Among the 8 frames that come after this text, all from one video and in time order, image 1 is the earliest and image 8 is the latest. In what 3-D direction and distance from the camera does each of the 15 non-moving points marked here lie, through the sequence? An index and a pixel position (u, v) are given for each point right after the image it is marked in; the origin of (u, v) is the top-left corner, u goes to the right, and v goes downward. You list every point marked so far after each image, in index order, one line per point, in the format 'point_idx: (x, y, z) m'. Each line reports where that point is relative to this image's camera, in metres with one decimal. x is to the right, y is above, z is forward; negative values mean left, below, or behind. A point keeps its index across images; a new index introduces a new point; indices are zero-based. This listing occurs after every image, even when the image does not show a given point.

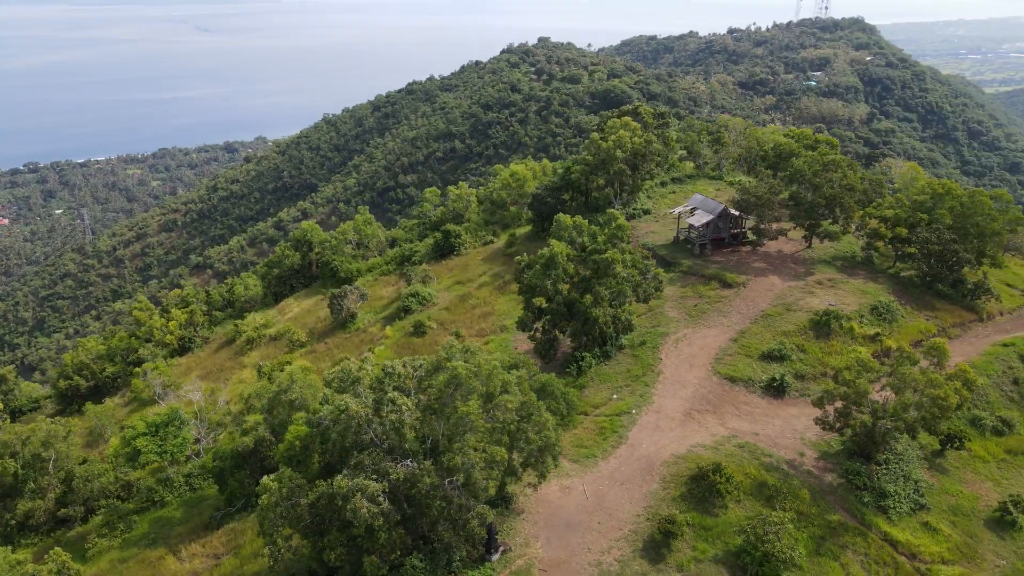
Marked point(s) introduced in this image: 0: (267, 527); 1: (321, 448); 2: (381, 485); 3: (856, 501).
0: (-4.5, -4.4, +13.3) m
1: (-3.7, -3.2, +14.5) m
2: (-2.2, -3.5, +12.8) m
3: (+8.4, -5.2, +17.9) m
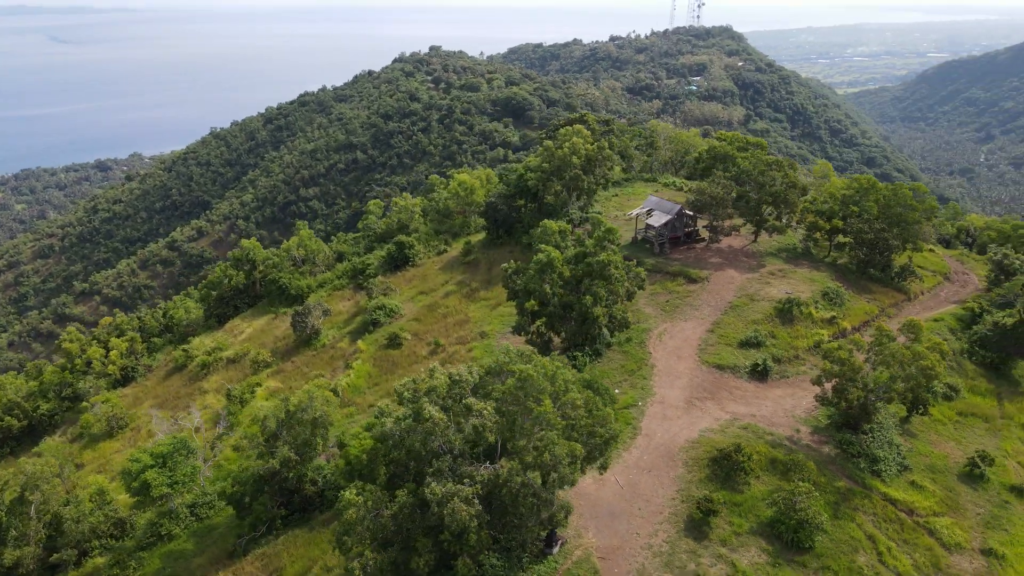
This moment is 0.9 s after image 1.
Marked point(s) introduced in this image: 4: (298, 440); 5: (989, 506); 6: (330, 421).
0: (-2.9, -4.6, +13.3) m
1: (-2.4, -3.4, +14.7) m
2: (-0.7, -3.6, +13.3) m
3: (+9.2, -4.8, +19.8) m
4: (-5.6, -4.0, +19.3) m
5: (+13.0, -5.9, +19.8) m
6: (-4.9, -3.6, +19.7) m
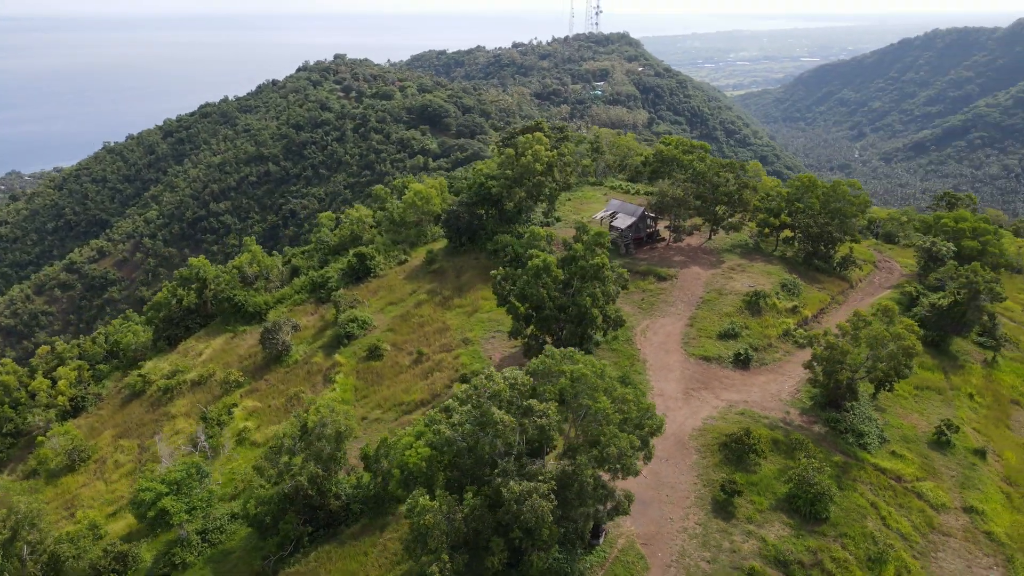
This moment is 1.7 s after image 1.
0: (-1.5, -4.8, +13.6) m
1: (-1.3, -3.6, +15.0) m
2: (+0.7, -3.7, +13.8) m
3: (+9.7, -4.5, +21.5) m
4: (-5.0, -4.4, +19.2) m
5: (+13.5, -5.4, +22.0) m
6: (-4.3, -3.9, +19.7) m
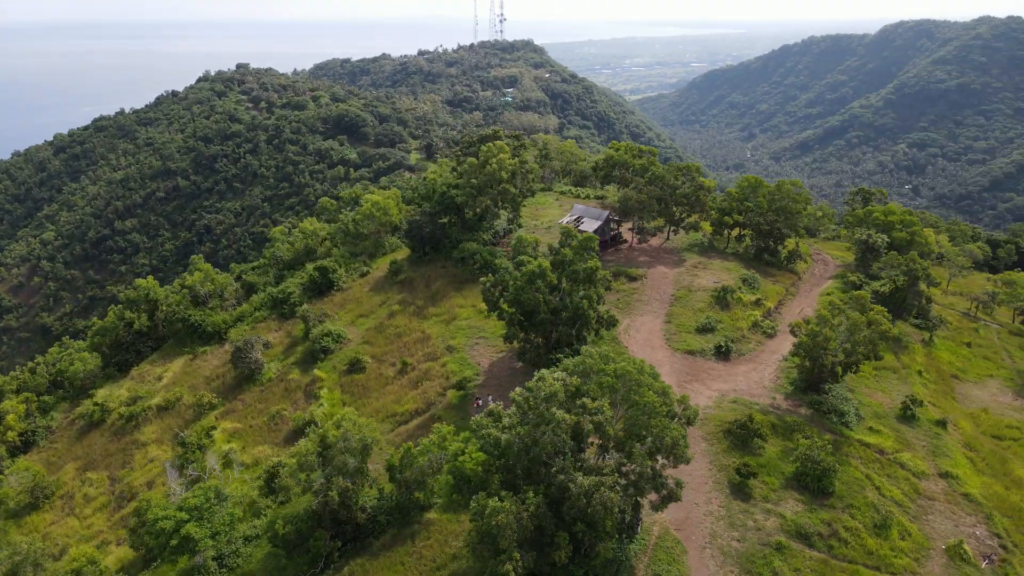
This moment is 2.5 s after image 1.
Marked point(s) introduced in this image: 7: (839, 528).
0: (-0.2, -5.0, +14.0) m
1: (-0.1, -3.8, +15.5) m
2: (+1.9, -3.7, +14.5) m
3: (+10.0, -4.2, +23.2) m
4: (-4.3, -4.7, +19.2) m
5: (+13.8, -5.0, +24.1) m
6: (-3.7, -4.3, +19.7) m
7: (+8.3, -6.0, +18.4) m
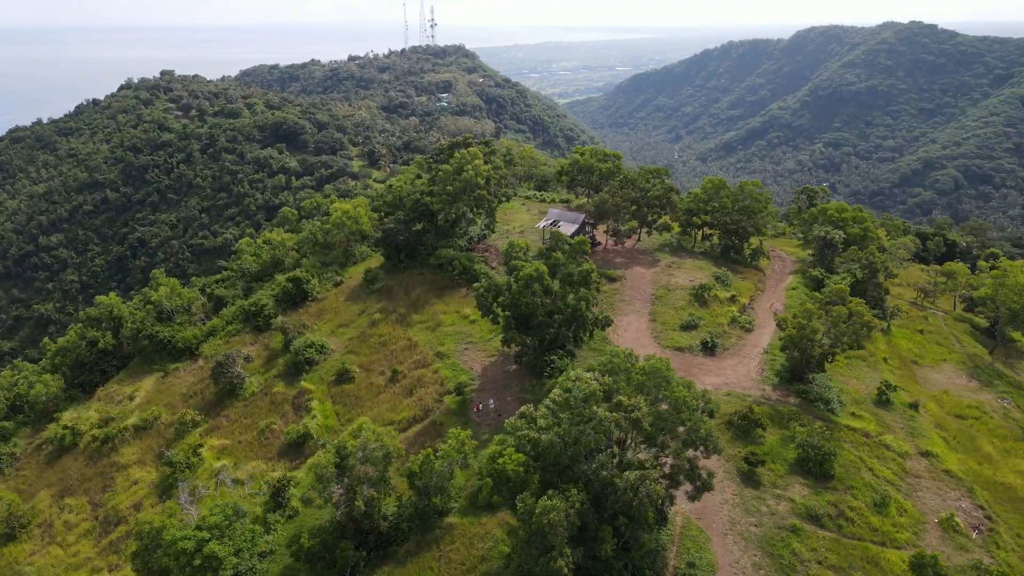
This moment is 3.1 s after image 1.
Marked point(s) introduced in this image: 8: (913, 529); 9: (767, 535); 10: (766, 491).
0: (+0.8, -5.0, +14.4) m
1: (+0.7, -3.9, +15.9) m
2: (+2.8, -3.8, +15.1) m
3: (+10.2, -4.1, +24.5) m
4: (-3.7, -5.0, +19.2) m
5: (+13.8, -4.7, +25.7) m
6: (-3.2, -4.5, +19.8) m
7: (+8.9, -5.9, +19.5) m
8: (+10.8, -6.4, +19.6) m
9: (+6.4, -6.2, +18.2) m
10: (+6.9, -5.5, +19.8) m
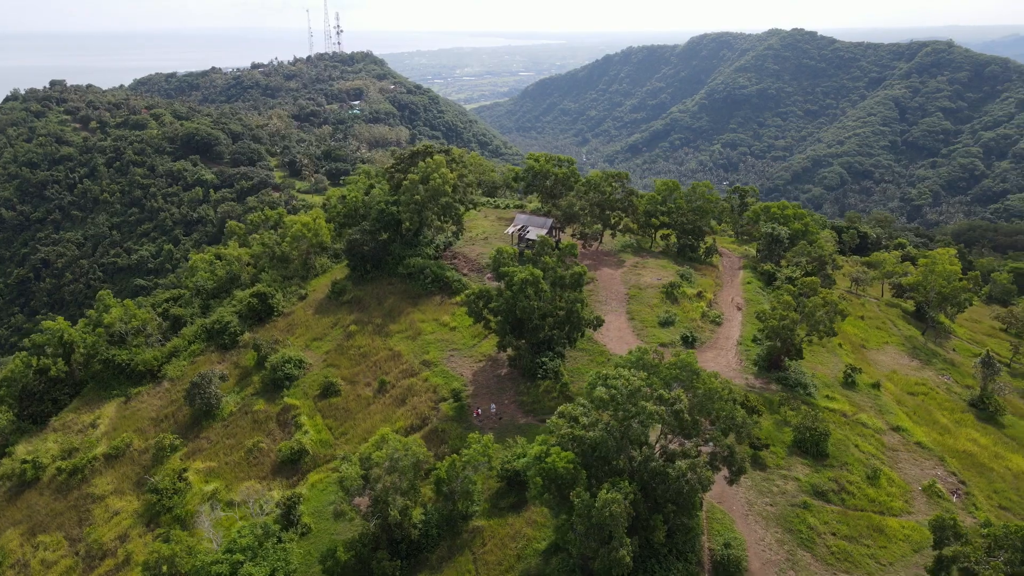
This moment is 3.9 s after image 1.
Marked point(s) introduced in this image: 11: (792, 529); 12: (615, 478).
0: (+2.1, -5.1, +15.1) m
1: (+1.8, -3.9, +16.5) m
2: (+4.0, -3.7, +16.0) m
3: (+10.2, -3.8, +26.2) m
4: (-2.9, -5.2, +19.3) m
5: (+13.7, -4.3, +27.8) m
6: (-2.5, -4.7, +20.0) m
7: (+9.6, -5.6, +21.1) m
8: (+11.5, -6.1, +21.4) m
9: (+7.2, -6.0, +19.5) m
10: (+7.5, -5.3, +21.1) m
11: (+7.3, -6.3, +18.9) m
12: (+2.3, -4.3, +16.4) m
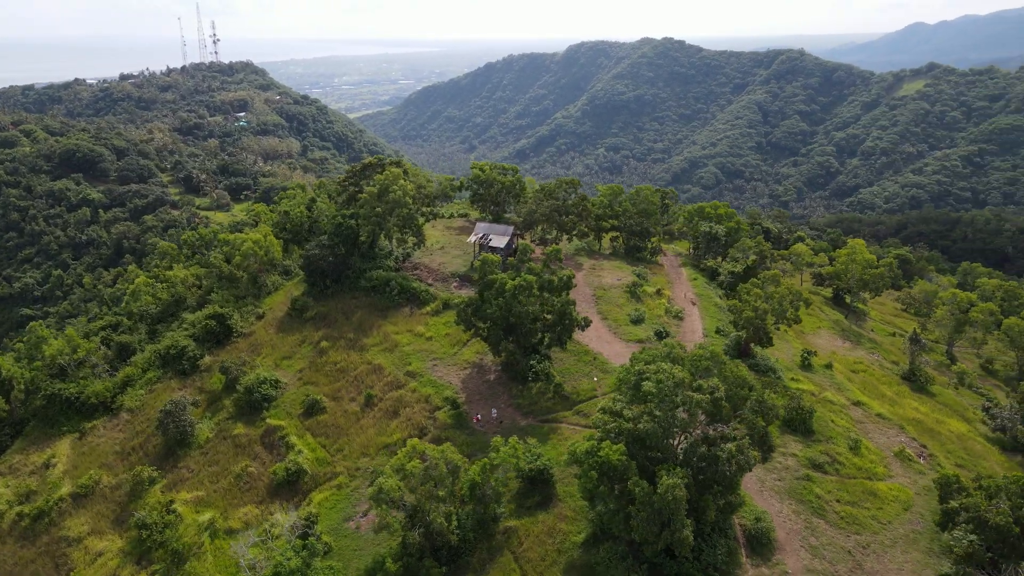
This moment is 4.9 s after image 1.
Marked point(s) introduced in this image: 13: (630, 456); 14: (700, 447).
0: (+3.7, -5.0, +16.2) m
1: (+3.1, -3.9, +17.6) m
2: (+5.3, -3.6, +17.4) m
3: (+10.0, -3.5, +28.3) m
4: (-1.9, -5.5, +19.6) m
5: (+13.3, -3.9, +30.5) m
6: (-1.6, -5.0, +20.4) m
7: (+10.2, -5.3, +23.2) m
8: (+12.1, -5.7, +23.7) m
9: (+8.1, -5.8, +21.3) m
10: (+8.1, -5.1, +22.9) m
11: (+8.3, -6.0, +20.7) m
12: (+3.6, -4.3, +17.5) m
13: (+2.6, -4.1, +17.7) m
14: (+4.3, -3.8, +17.2) m
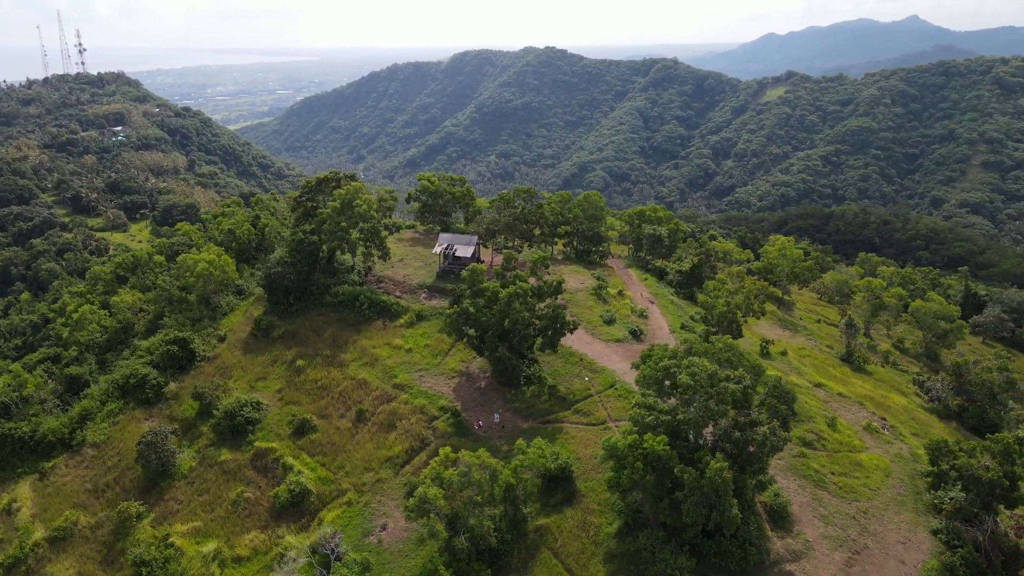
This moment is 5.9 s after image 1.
0: (+5.1, -5.0, +17.6) m
1: (+4.3, -3.9, +18.8) m
2: (+6.5, -3.5, +19.0) m
3: (+9.6, -3.3, +30.5) m
4: (-0.8, -5.8, +20.1) m
5: (+12.5, -3.6, +33.0) m
6: (-0.7, -5.3, +20.9) m
7: (+10.6, -5.0, +25.4) m
8: (+12.4, -5.3, +26.2) m
9: (+8.9, -5.6, +23.2) m
10: (+8.6, -4.9, +24.8) m
11: (+9.1, -5.8, +22.7) m
12: (+4.8, -4.2, +18.8) m
13: (+3.8, -4.1, +18.9) m
14: (+5.6, -3.7, +18.7) m
